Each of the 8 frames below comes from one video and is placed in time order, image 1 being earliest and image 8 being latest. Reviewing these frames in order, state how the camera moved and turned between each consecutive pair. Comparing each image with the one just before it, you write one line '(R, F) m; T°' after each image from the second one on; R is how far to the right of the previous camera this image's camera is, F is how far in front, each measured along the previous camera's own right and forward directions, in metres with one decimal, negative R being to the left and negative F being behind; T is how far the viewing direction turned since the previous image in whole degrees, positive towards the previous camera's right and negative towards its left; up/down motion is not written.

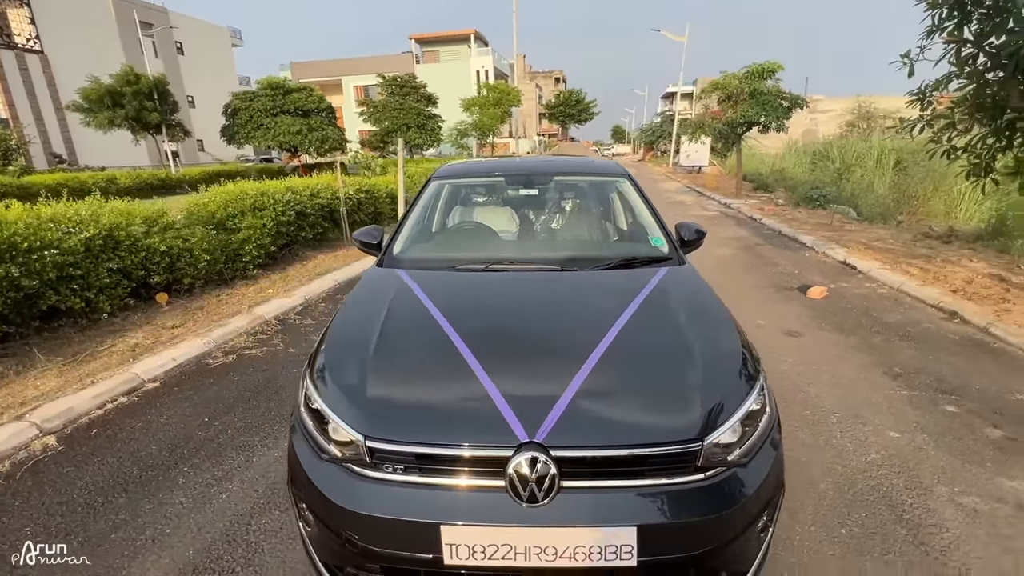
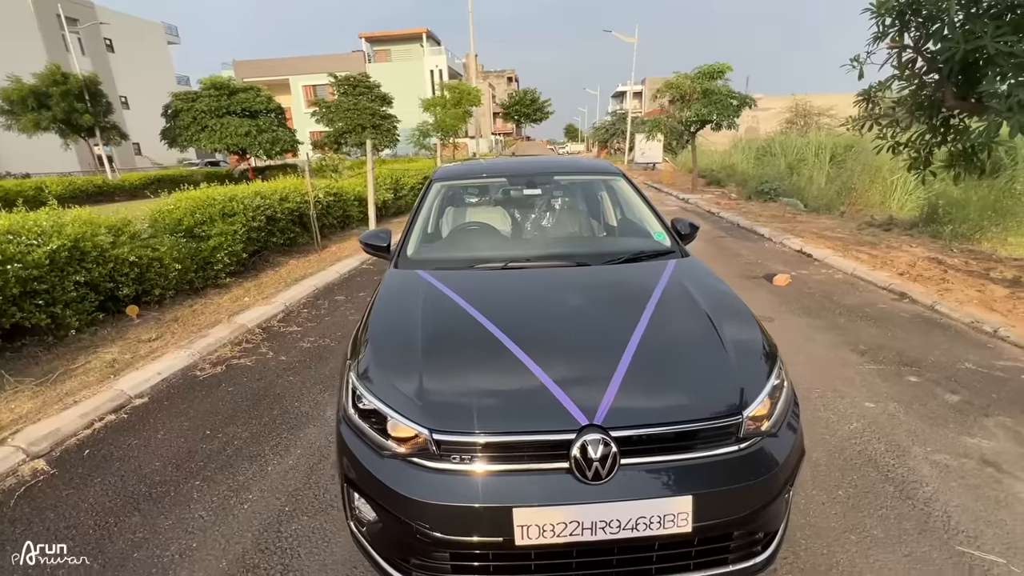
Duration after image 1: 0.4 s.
(-0.3, -0.1) m; +5°
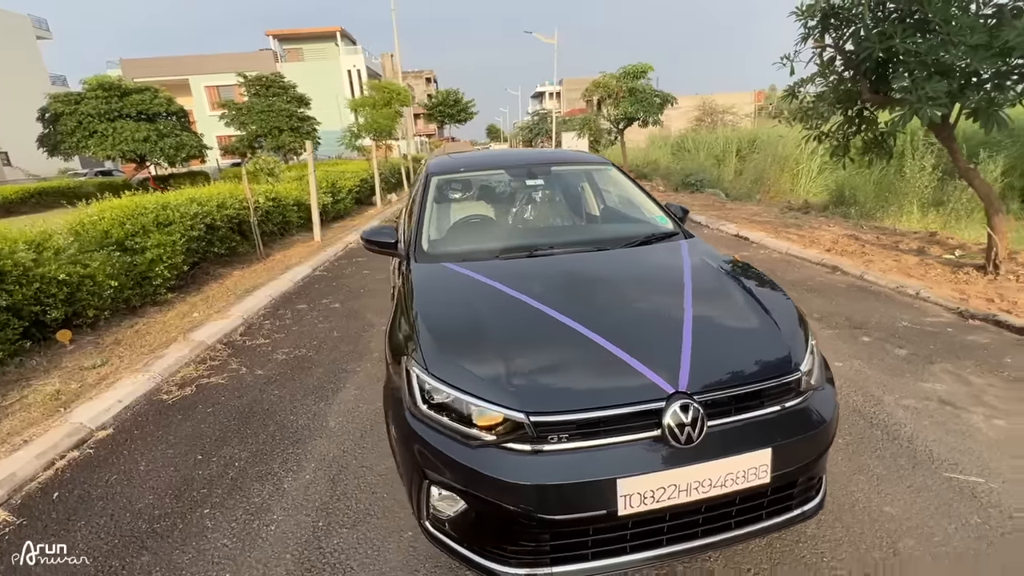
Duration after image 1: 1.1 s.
(-0.5, 0.0) m; +8°
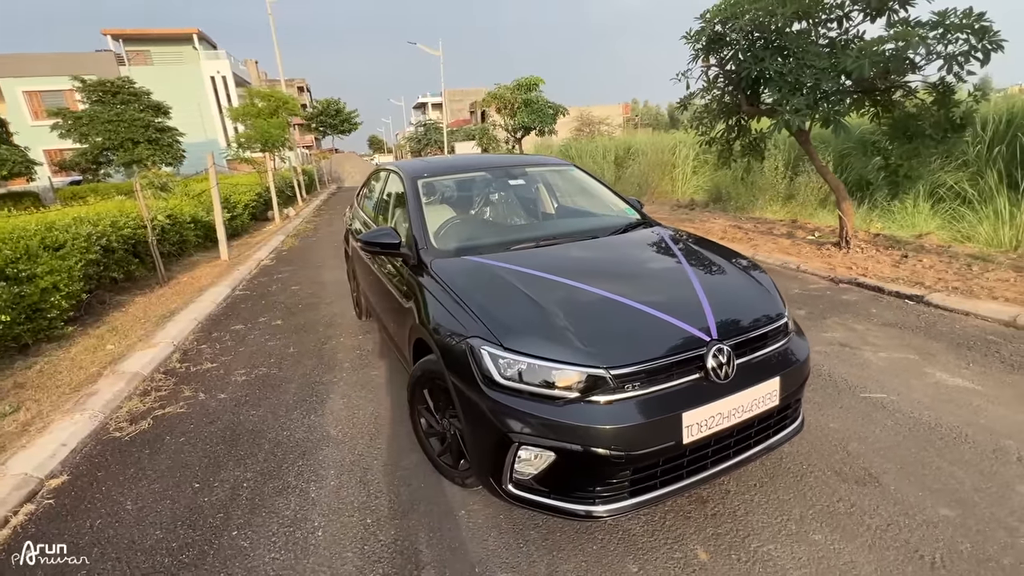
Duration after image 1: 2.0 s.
(-0.7, -0.2) m; +13°
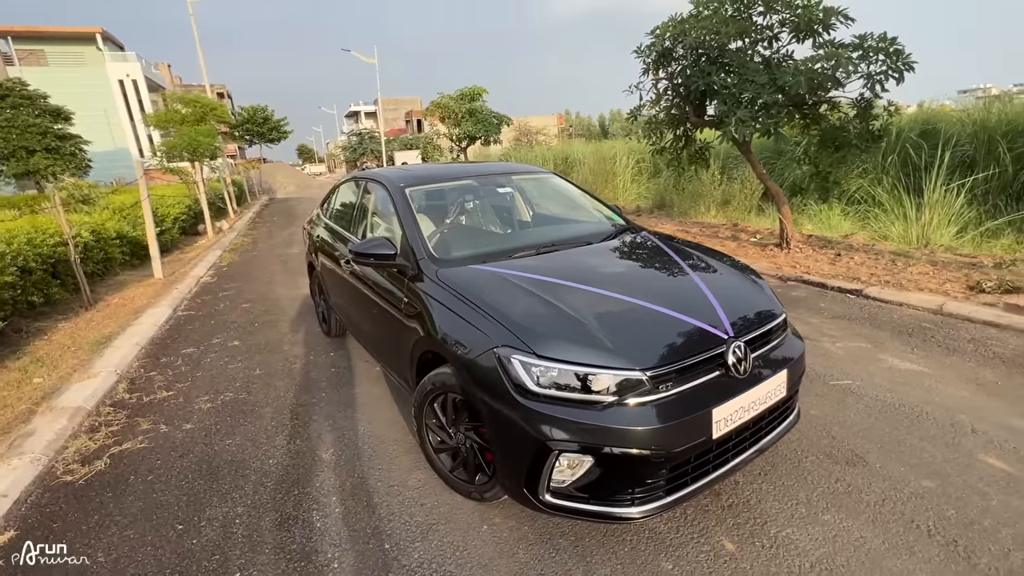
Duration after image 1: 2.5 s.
(-0.4, 0.0) m; +7°
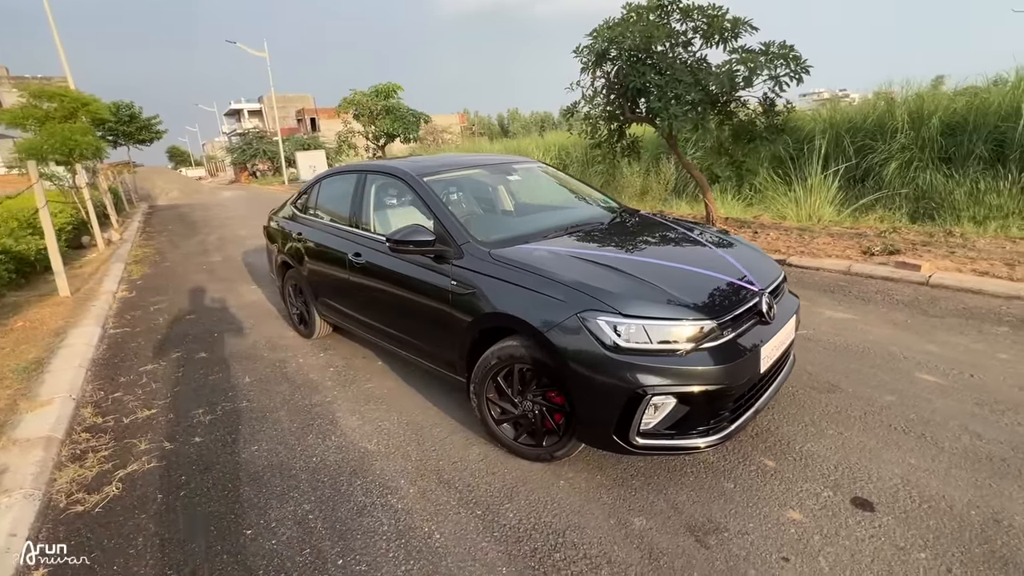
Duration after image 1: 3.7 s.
(-0.8, -0.1) m; +11°
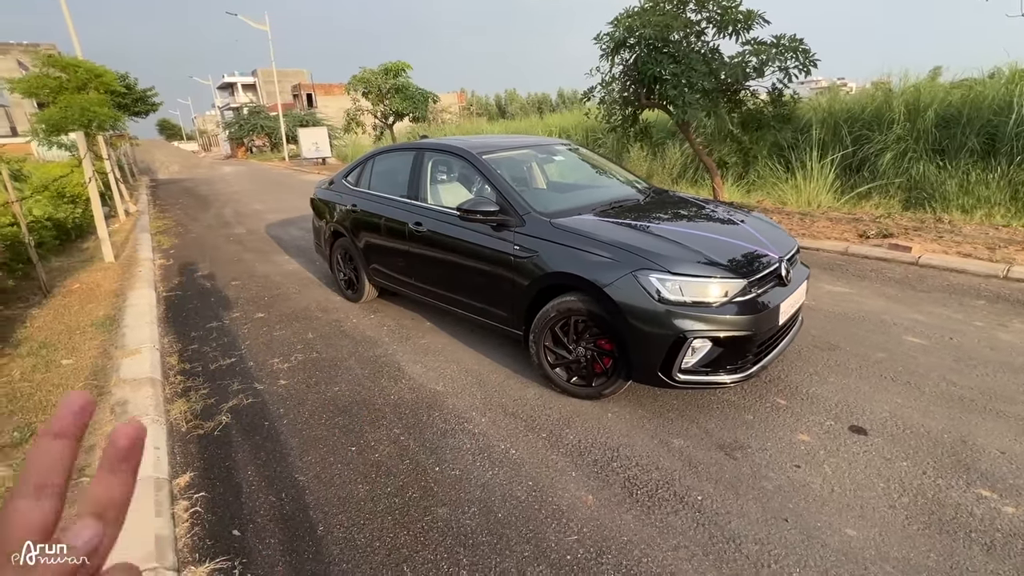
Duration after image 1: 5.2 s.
(-0.4, -0.5) m; +1°
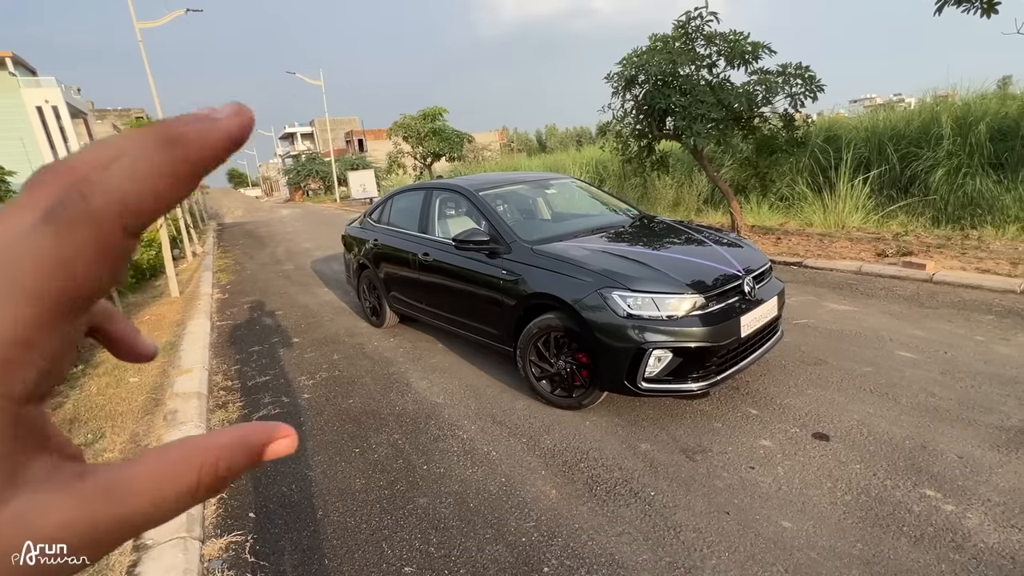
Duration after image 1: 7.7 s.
(+0.4, -0.3) m; -6°
